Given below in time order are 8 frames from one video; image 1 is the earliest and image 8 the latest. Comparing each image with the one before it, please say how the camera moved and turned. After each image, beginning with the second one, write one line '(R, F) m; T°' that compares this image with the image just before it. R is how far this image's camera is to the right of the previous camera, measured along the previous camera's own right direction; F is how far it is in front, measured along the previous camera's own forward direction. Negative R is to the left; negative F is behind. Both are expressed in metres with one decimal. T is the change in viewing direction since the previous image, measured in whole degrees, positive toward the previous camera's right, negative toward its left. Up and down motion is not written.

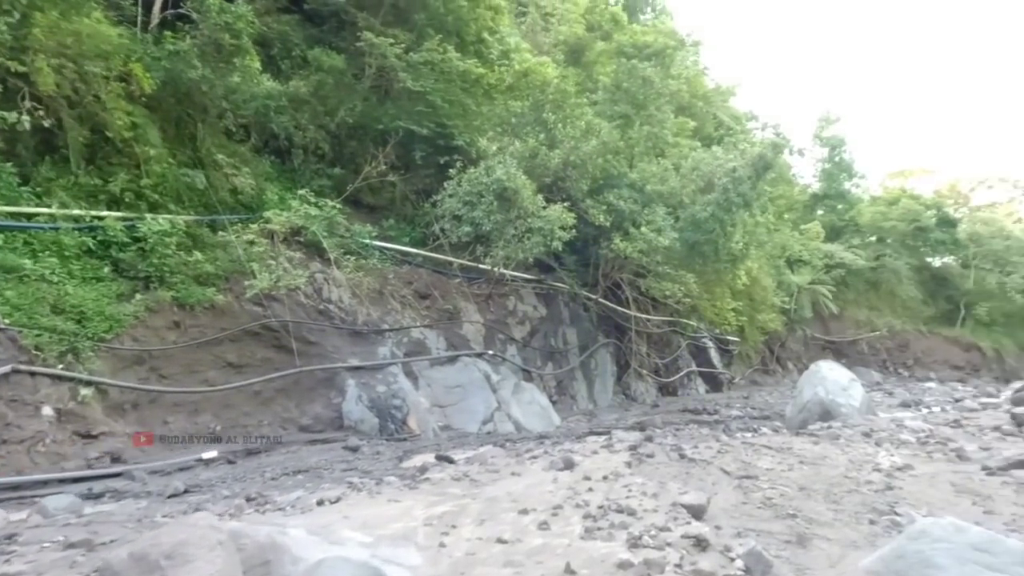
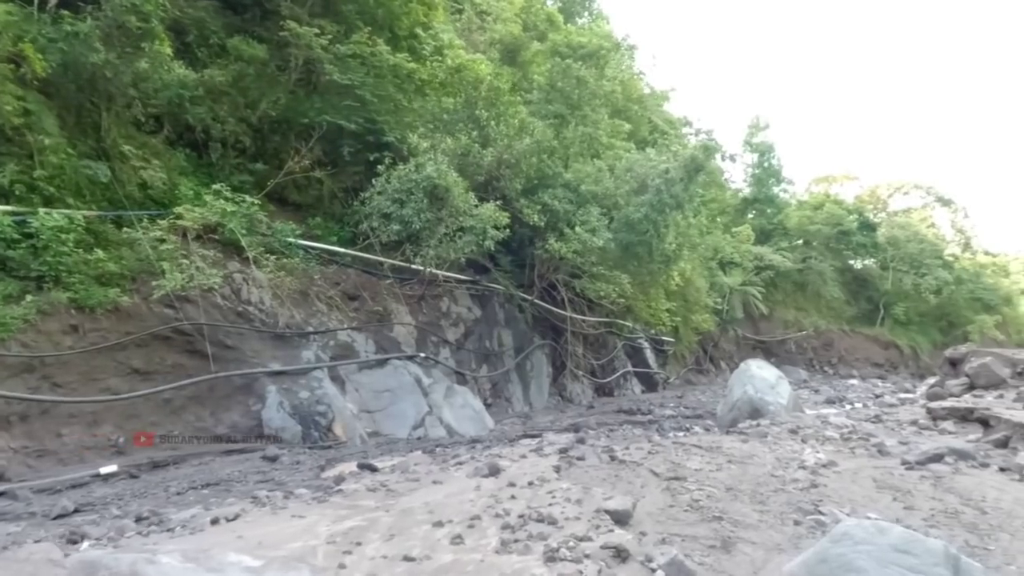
(+0.1, +0.2) m; +4°
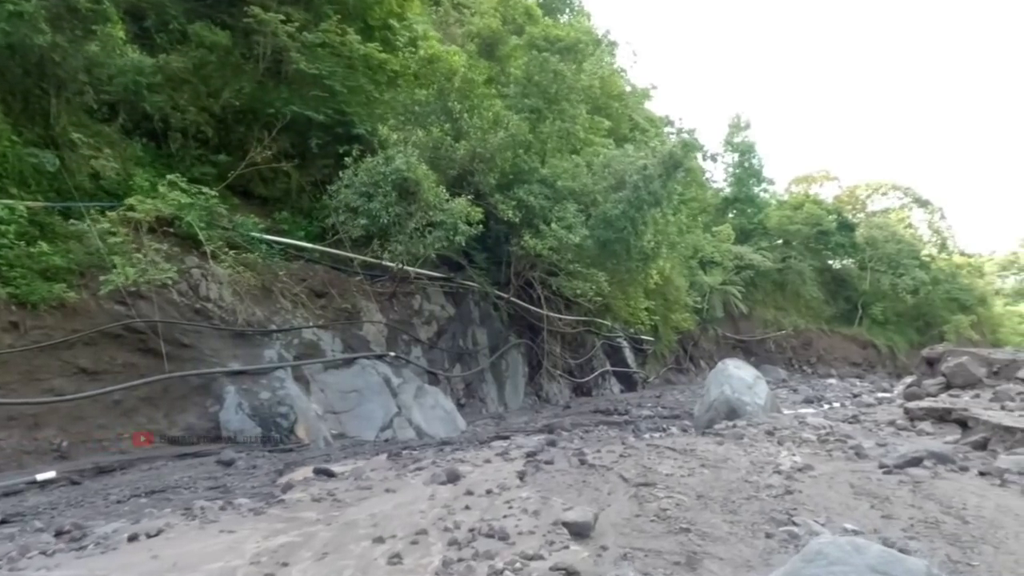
(+0.1, +0.3) m; +1°
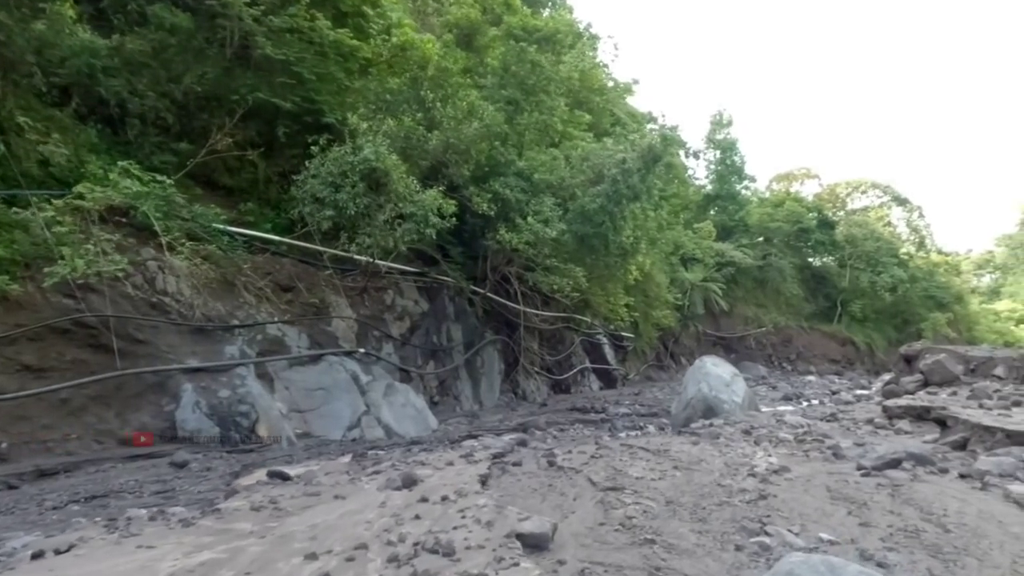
(+0.1, +0.2) m; +1°
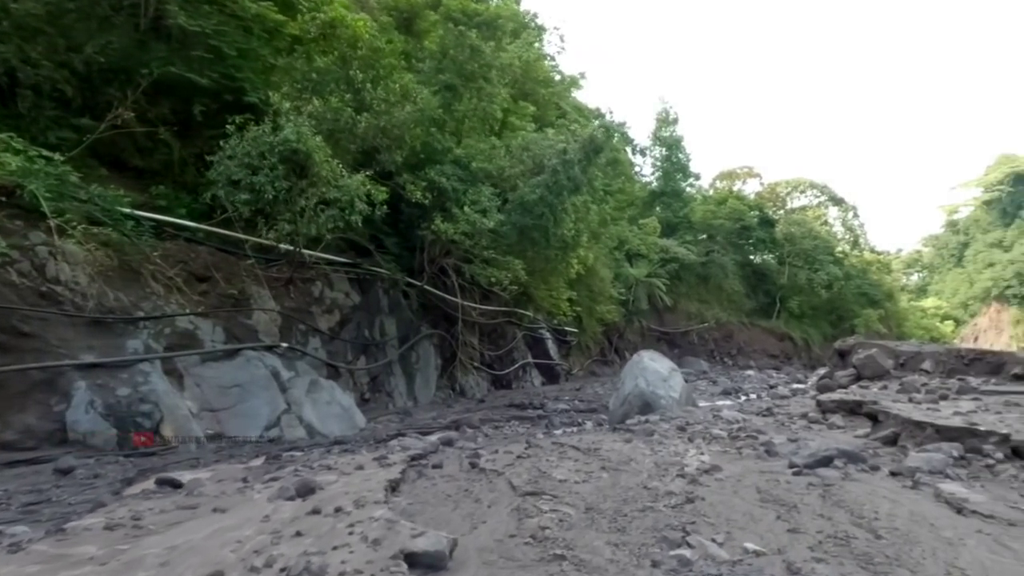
(+0.2, +0.4) m; +4°
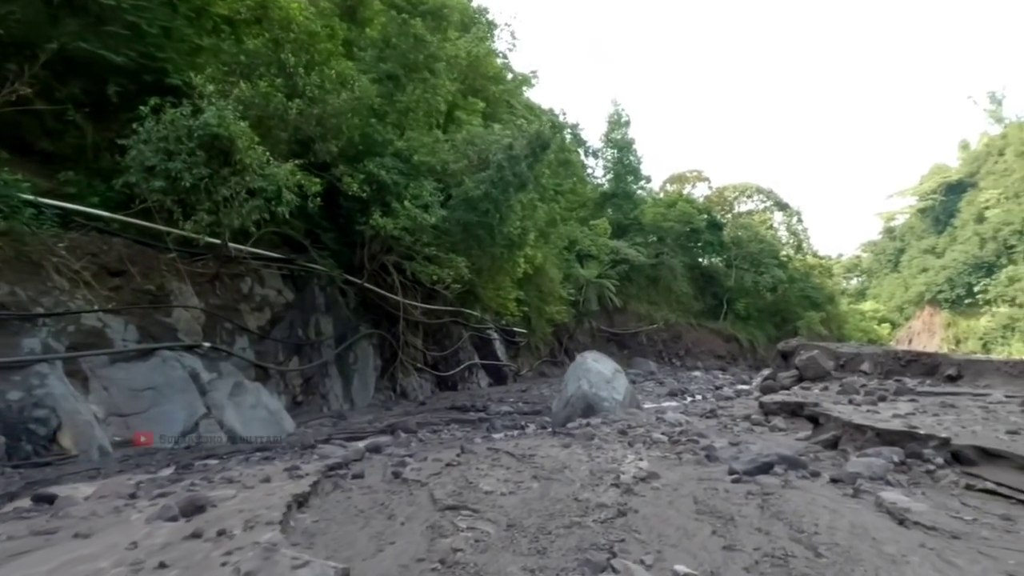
(+0.2, +0.4) m; +3°
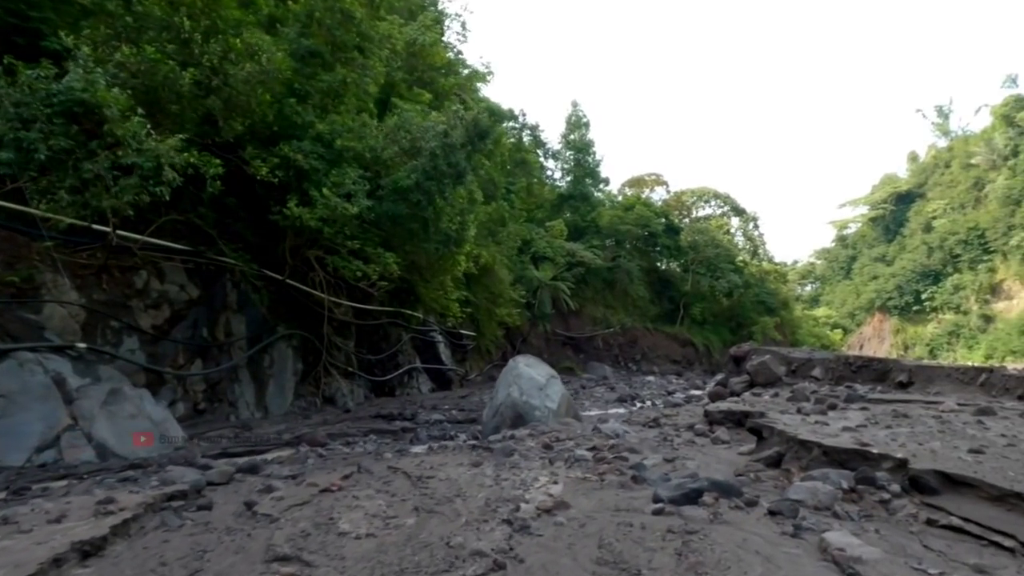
(+0.4, +0.9) m; +3°
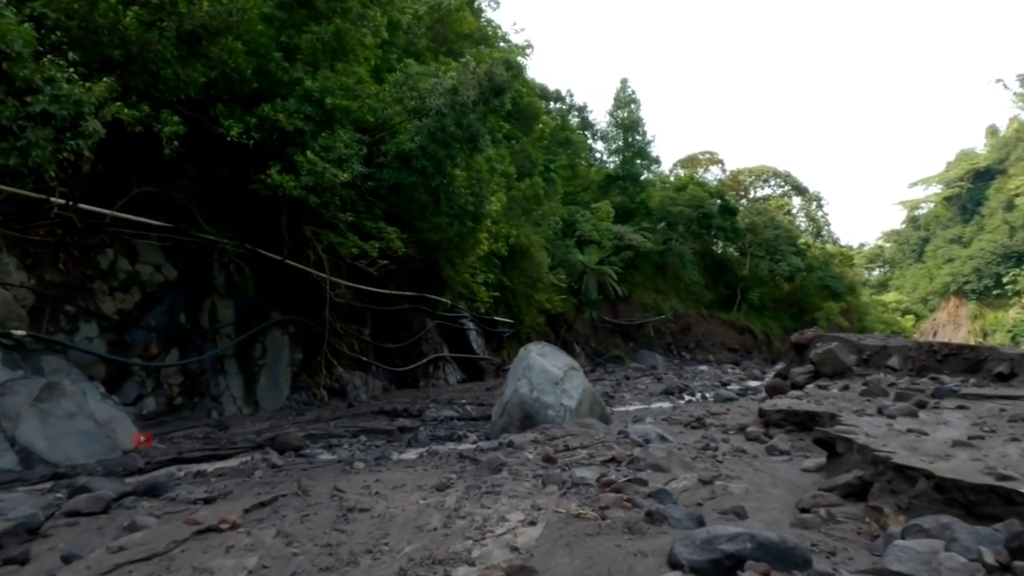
(+0.4, +1.5) m; -4°
